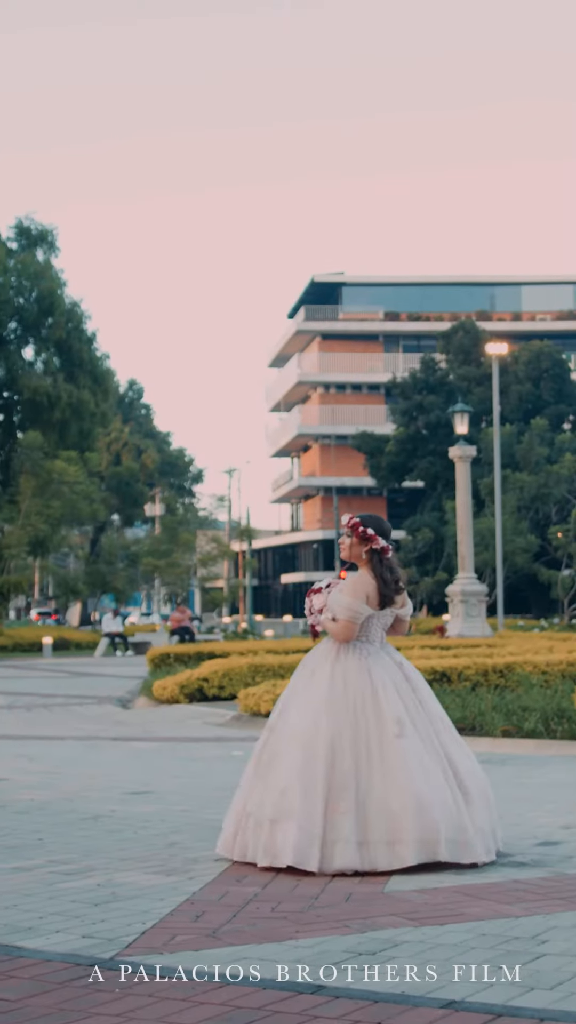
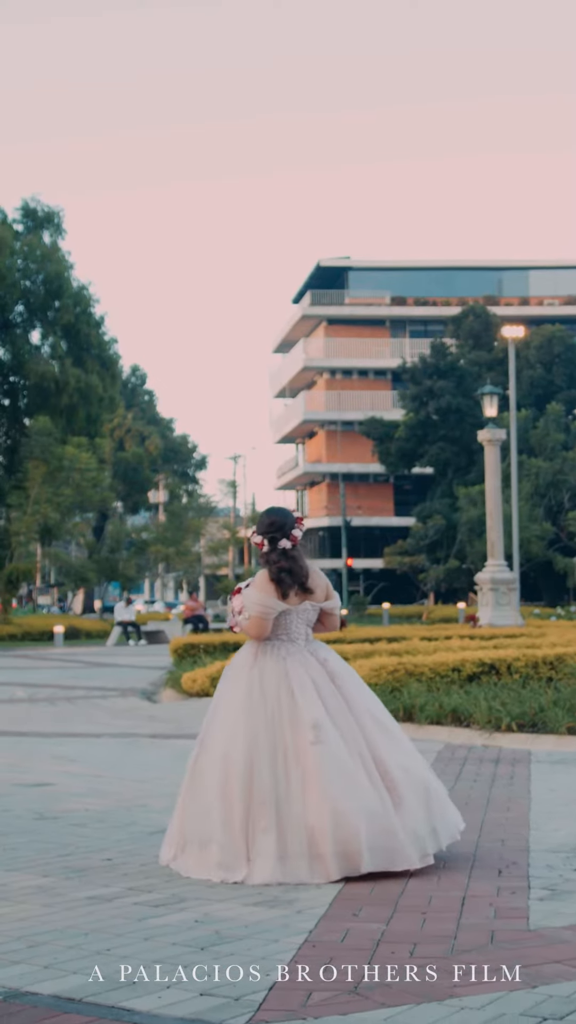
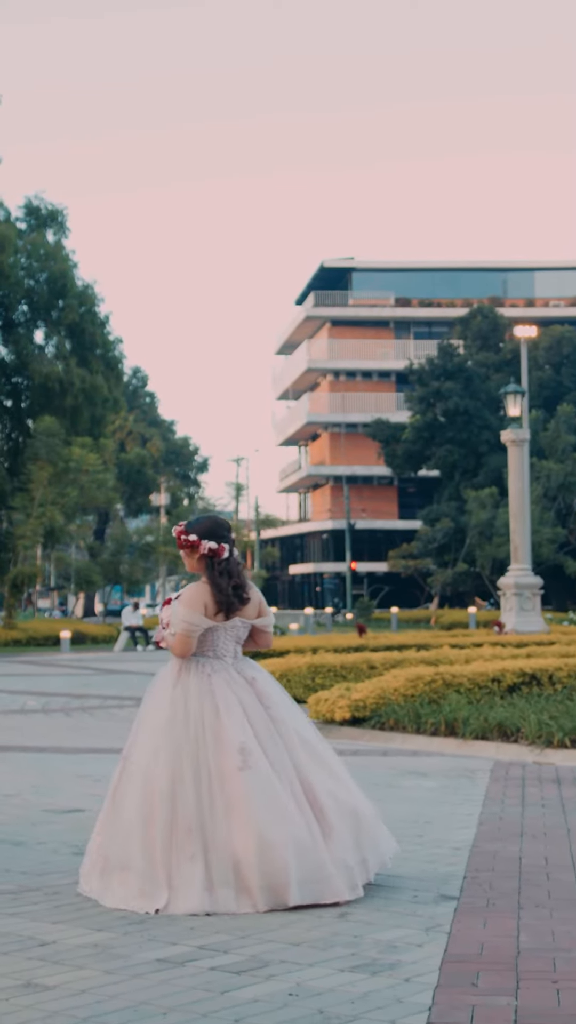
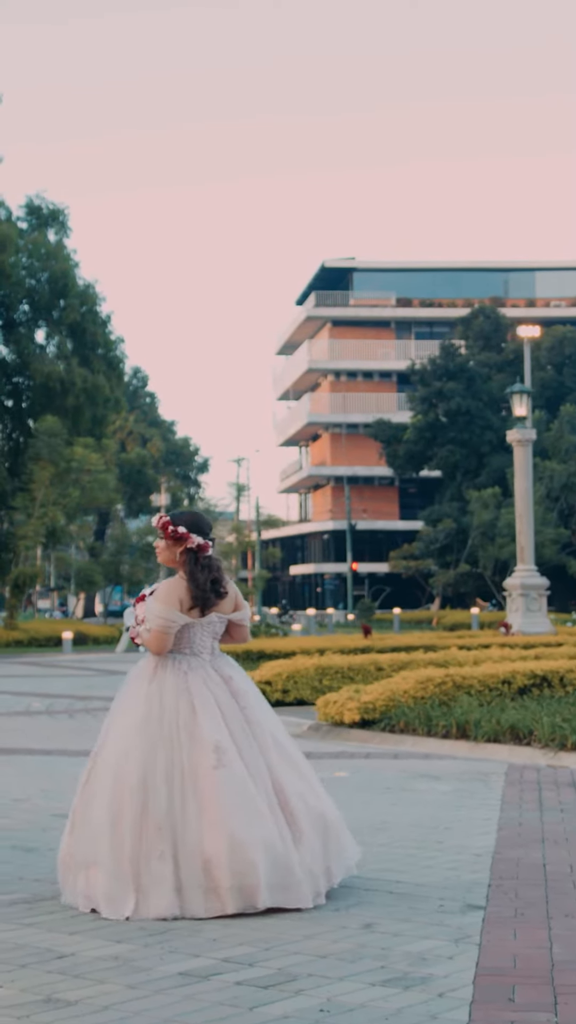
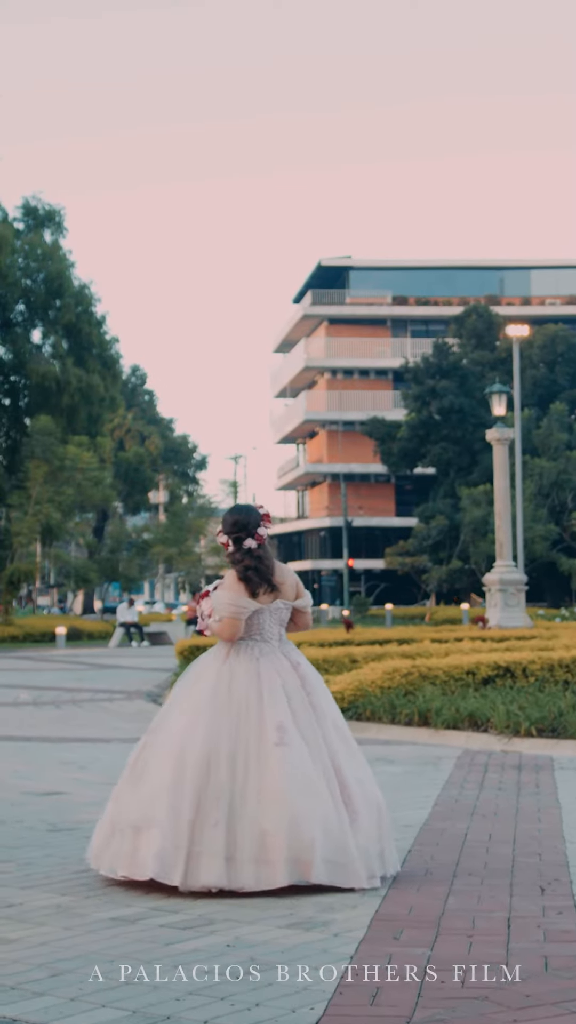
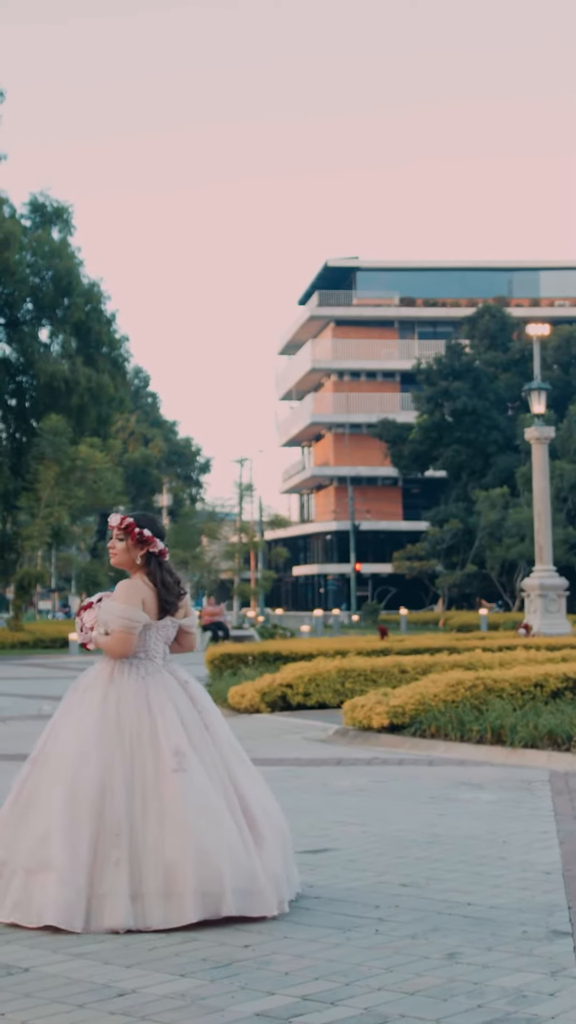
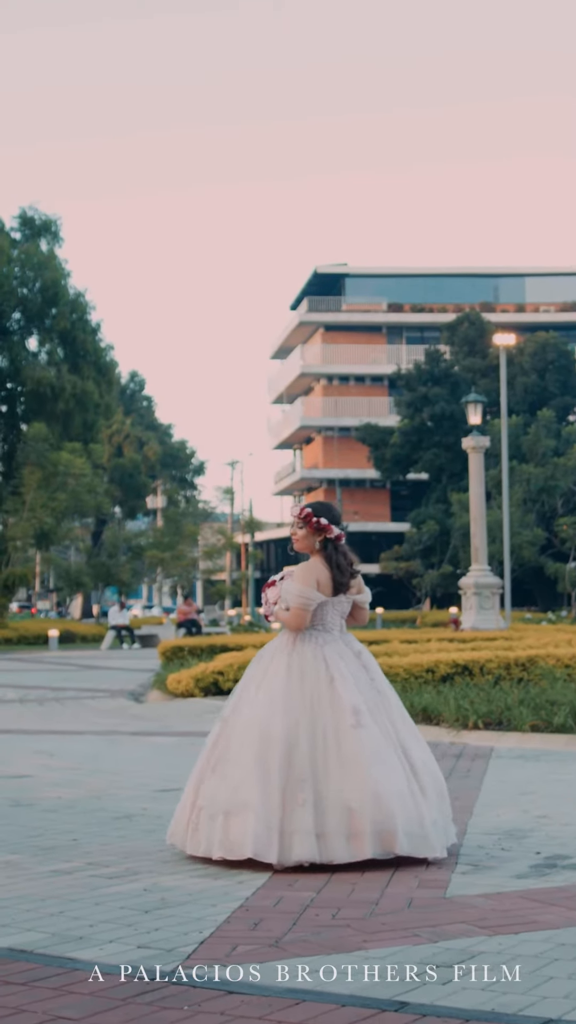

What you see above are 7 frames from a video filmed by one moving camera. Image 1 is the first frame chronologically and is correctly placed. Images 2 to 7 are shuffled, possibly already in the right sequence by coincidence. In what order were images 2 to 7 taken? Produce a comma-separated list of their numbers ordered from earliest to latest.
7, 2, 5, 3, 4, 6
